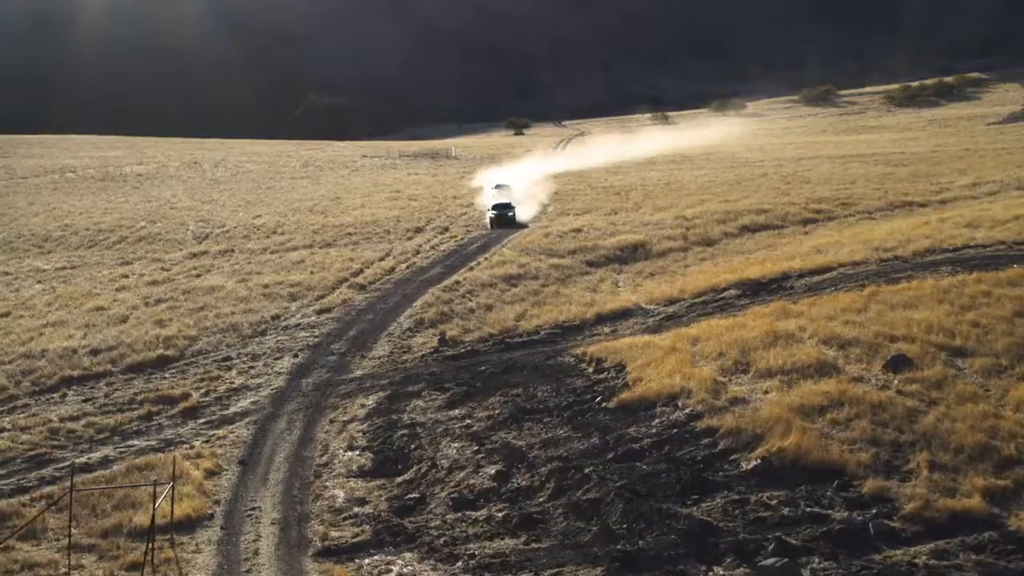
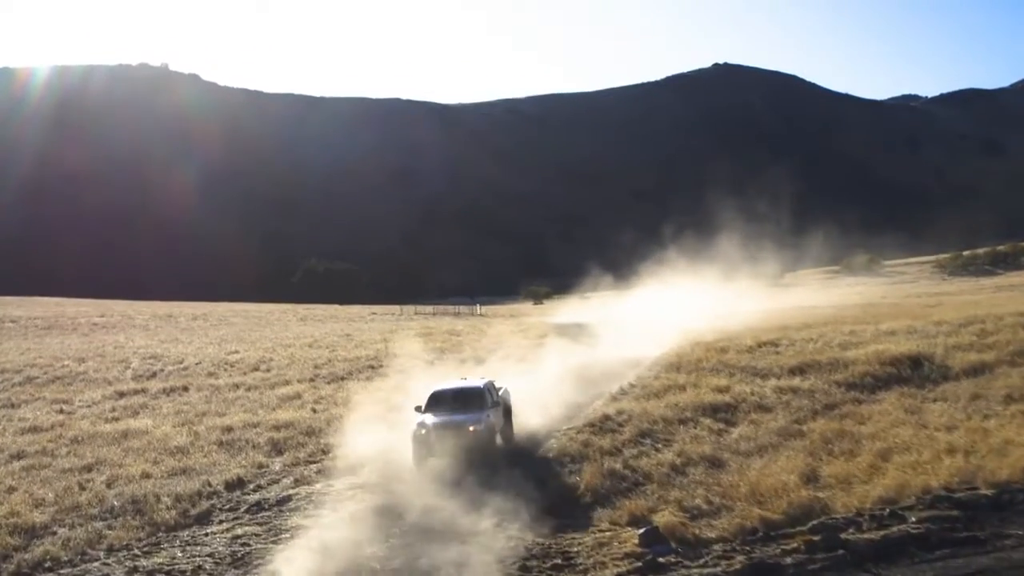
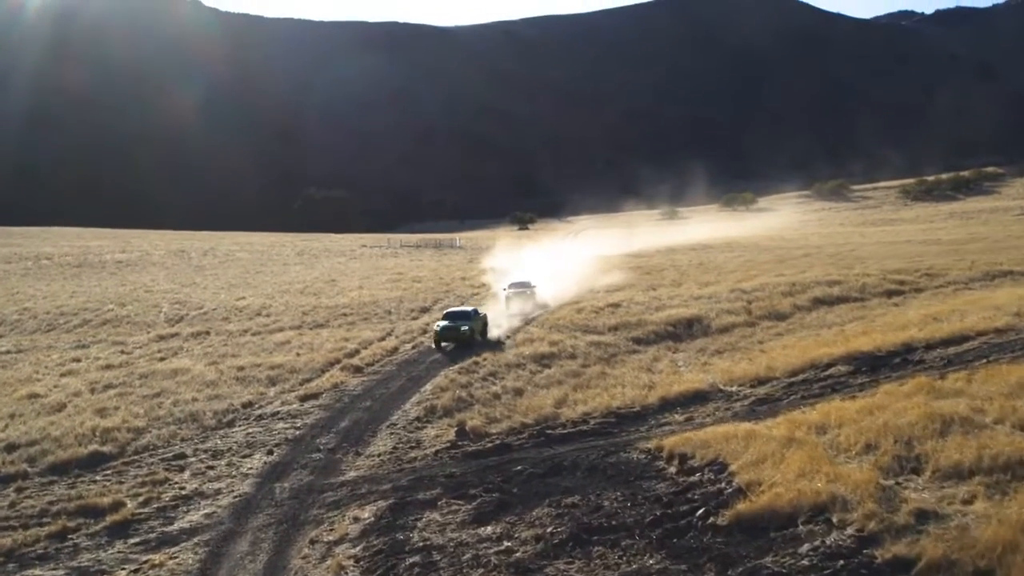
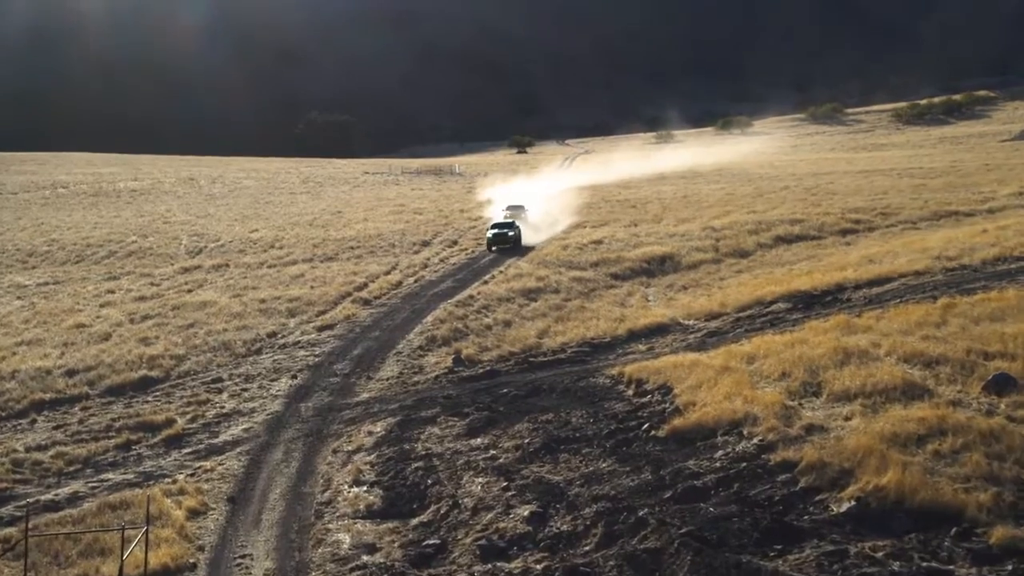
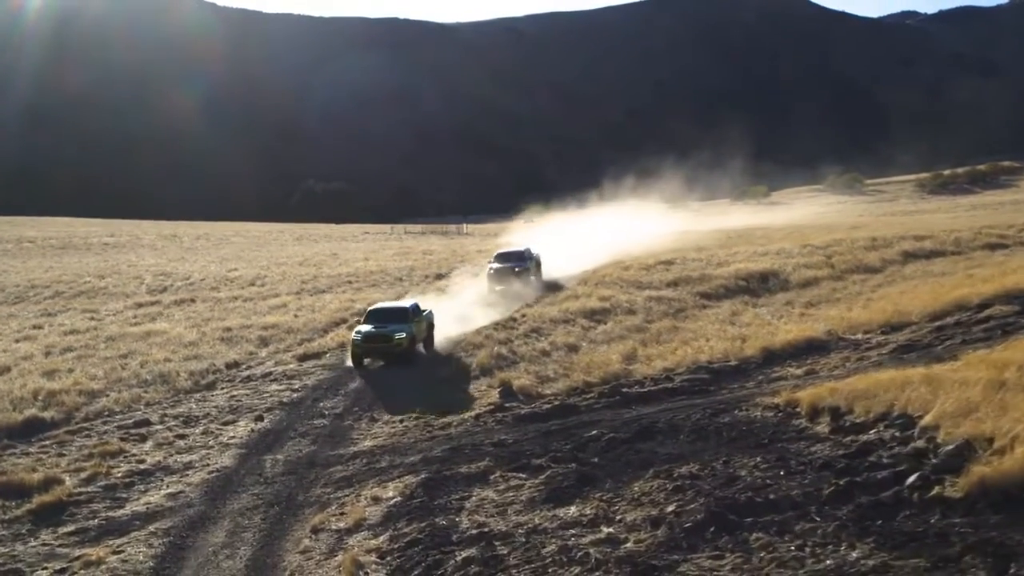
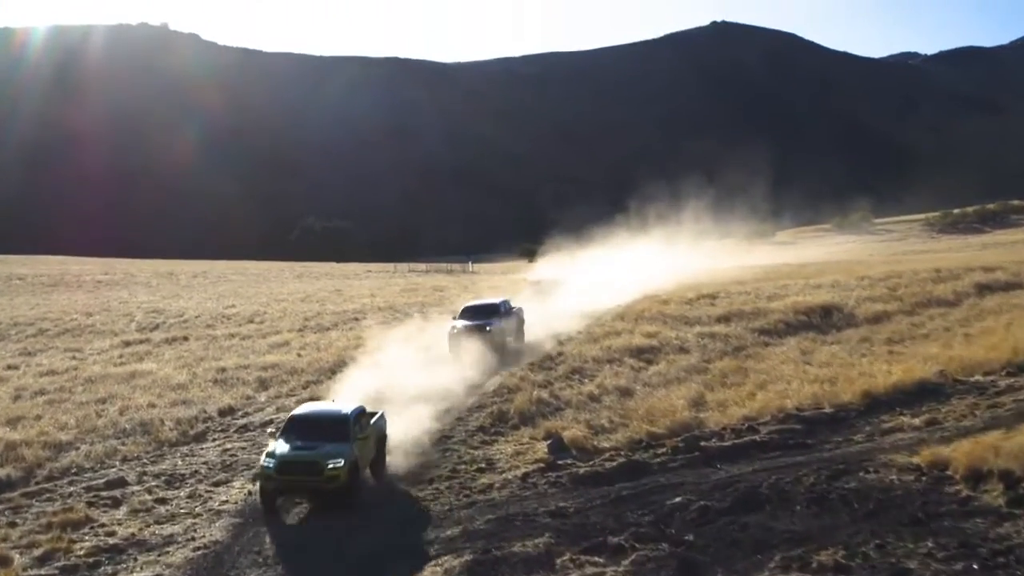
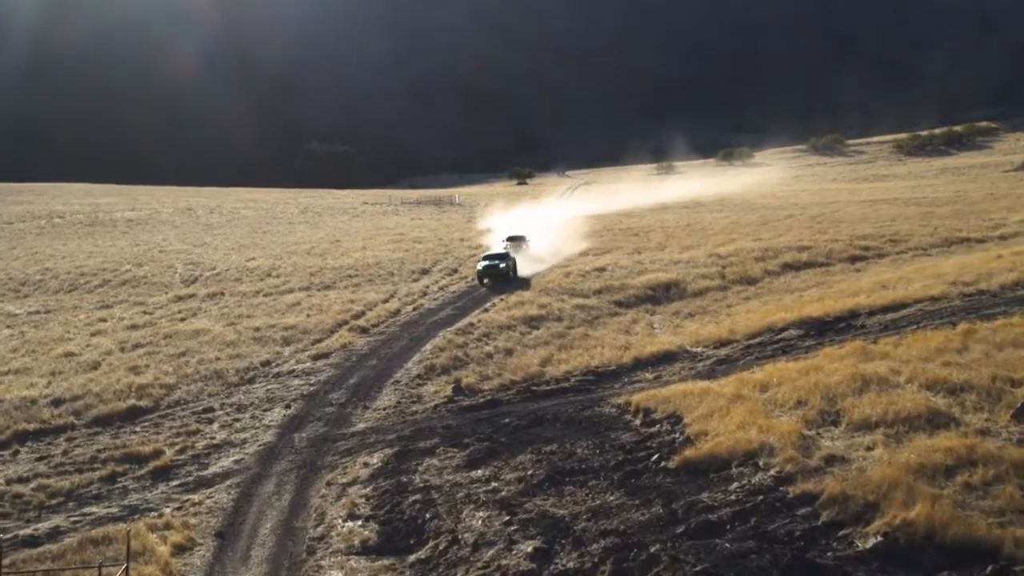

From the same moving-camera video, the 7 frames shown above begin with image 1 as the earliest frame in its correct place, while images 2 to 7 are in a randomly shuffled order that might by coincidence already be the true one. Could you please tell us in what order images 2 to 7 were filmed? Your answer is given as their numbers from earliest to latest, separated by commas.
4, 7, 3, 5, 6, 2
